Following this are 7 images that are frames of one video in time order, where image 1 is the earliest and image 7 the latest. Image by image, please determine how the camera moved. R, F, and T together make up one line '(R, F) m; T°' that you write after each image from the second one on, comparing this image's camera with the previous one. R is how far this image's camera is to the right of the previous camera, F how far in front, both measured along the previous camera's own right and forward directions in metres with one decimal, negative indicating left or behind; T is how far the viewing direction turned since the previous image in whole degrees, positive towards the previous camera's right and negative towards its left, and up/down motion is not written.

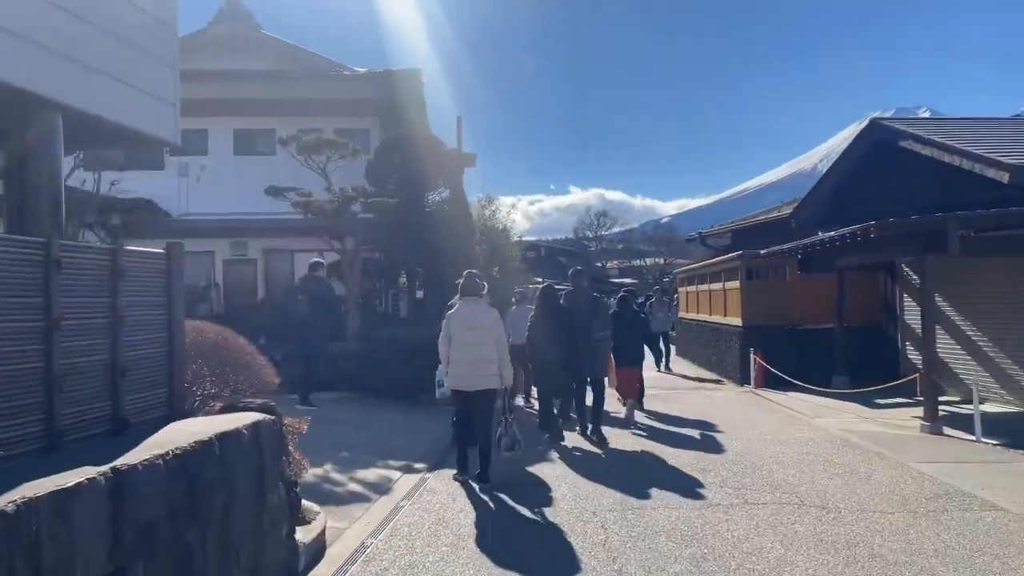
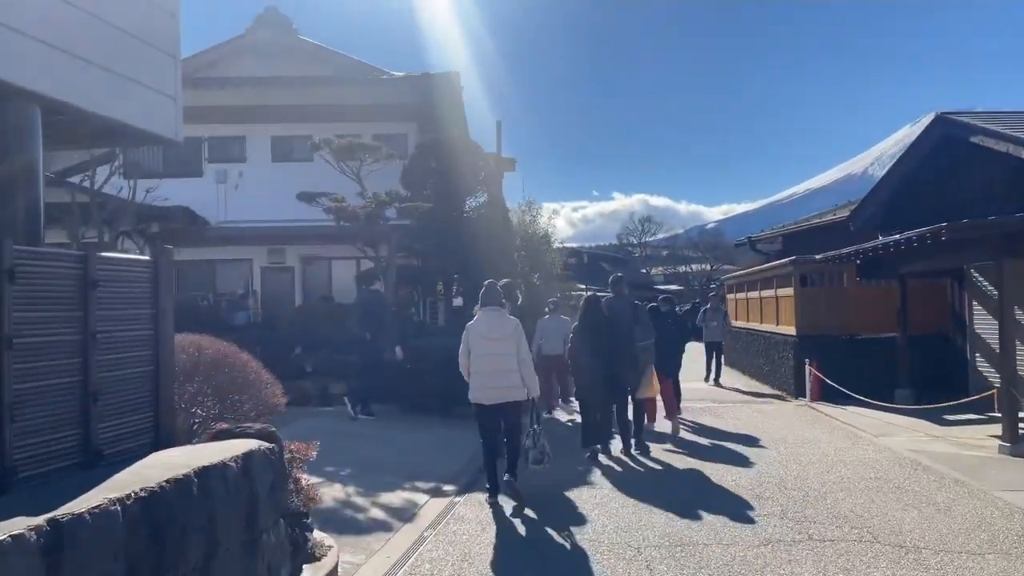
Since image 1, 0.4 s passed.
(+0.1, +0.7) m; -3°
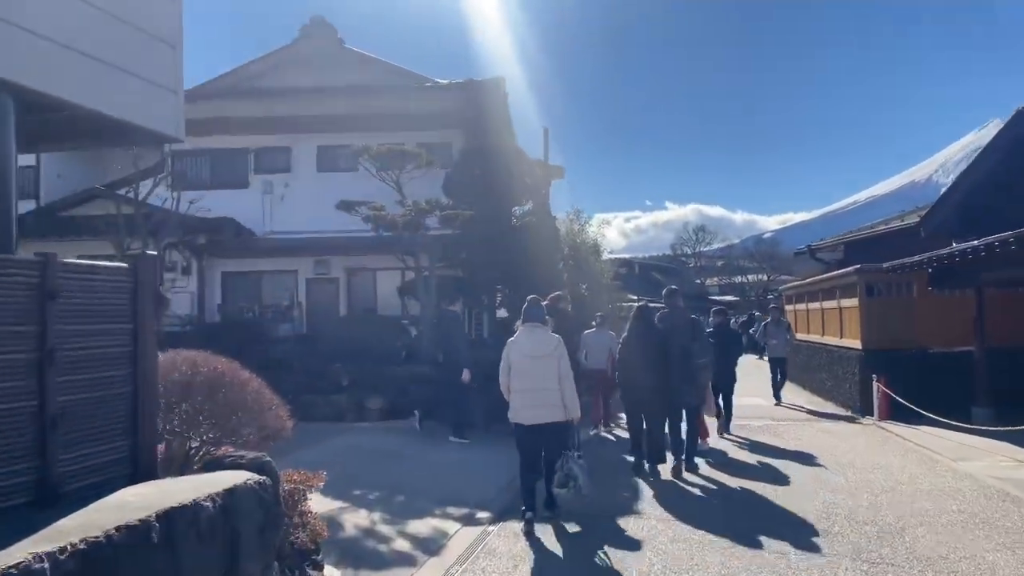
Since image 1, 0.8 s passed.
(+0.1, +0.7) m; -4°
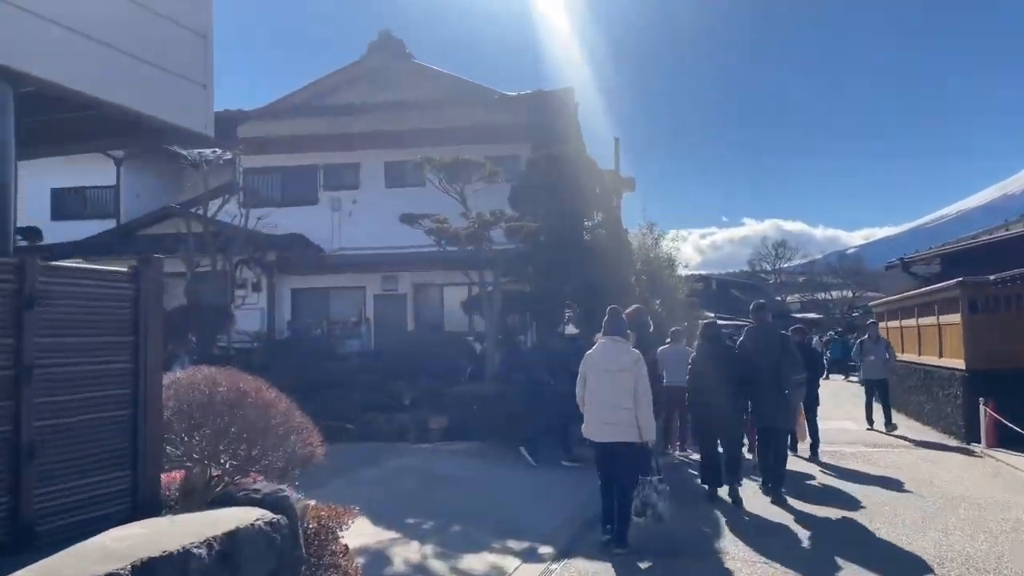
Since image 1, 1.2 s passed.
(+0.1, +0.7) m; -5°
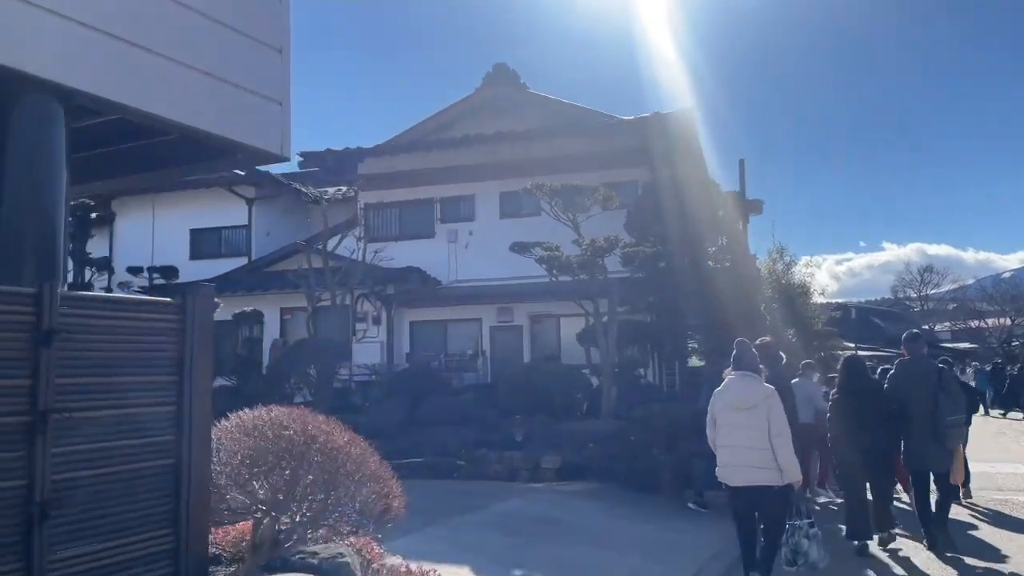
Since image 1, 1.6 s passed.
(+0.1, +0.7) m; -9°
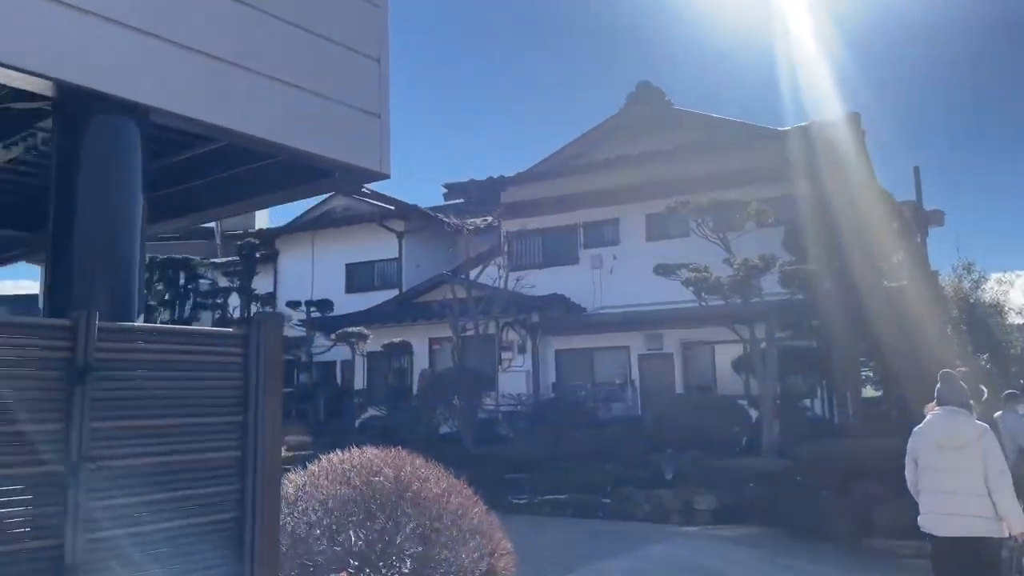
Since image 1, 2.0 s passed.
(+0.1, +0.6) m; -11°
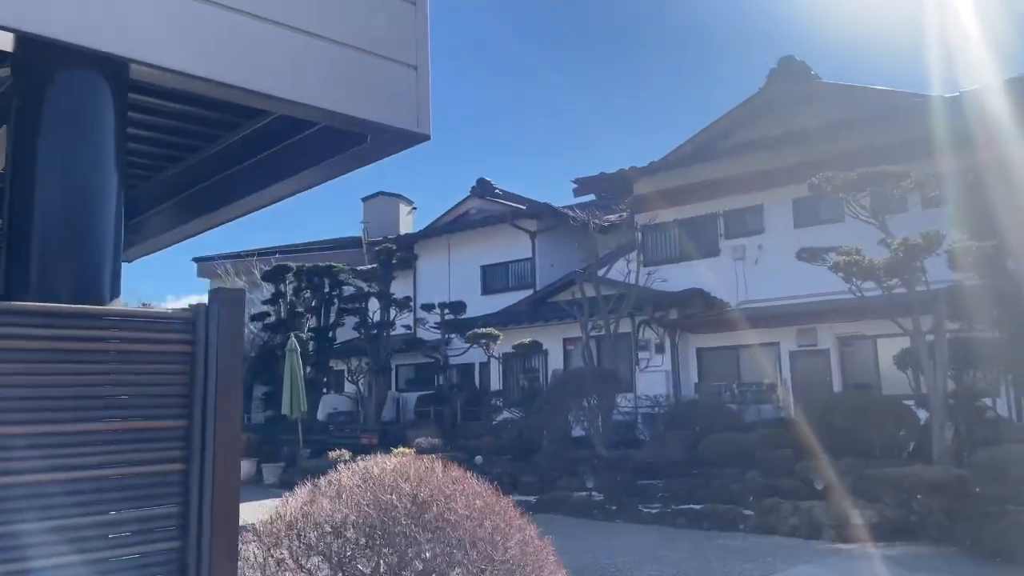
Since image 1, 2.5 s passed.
(+0.4, +0.8) m; -11°
